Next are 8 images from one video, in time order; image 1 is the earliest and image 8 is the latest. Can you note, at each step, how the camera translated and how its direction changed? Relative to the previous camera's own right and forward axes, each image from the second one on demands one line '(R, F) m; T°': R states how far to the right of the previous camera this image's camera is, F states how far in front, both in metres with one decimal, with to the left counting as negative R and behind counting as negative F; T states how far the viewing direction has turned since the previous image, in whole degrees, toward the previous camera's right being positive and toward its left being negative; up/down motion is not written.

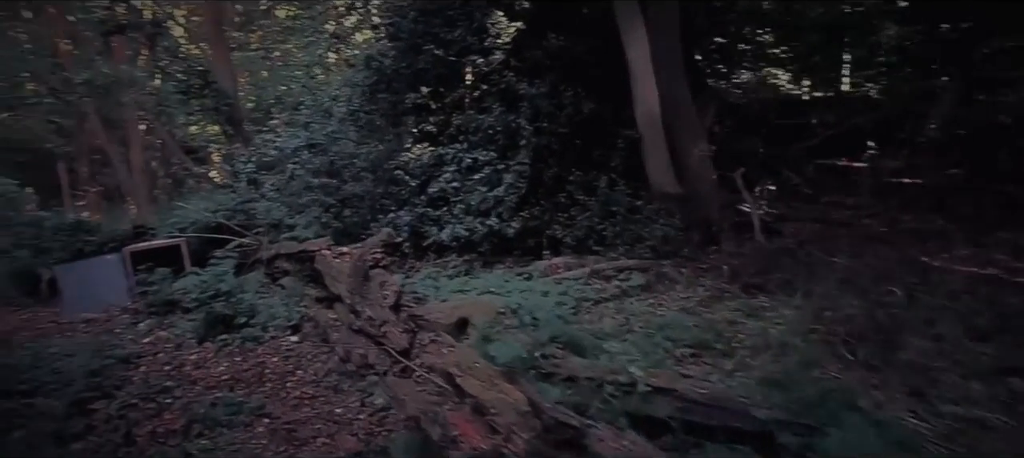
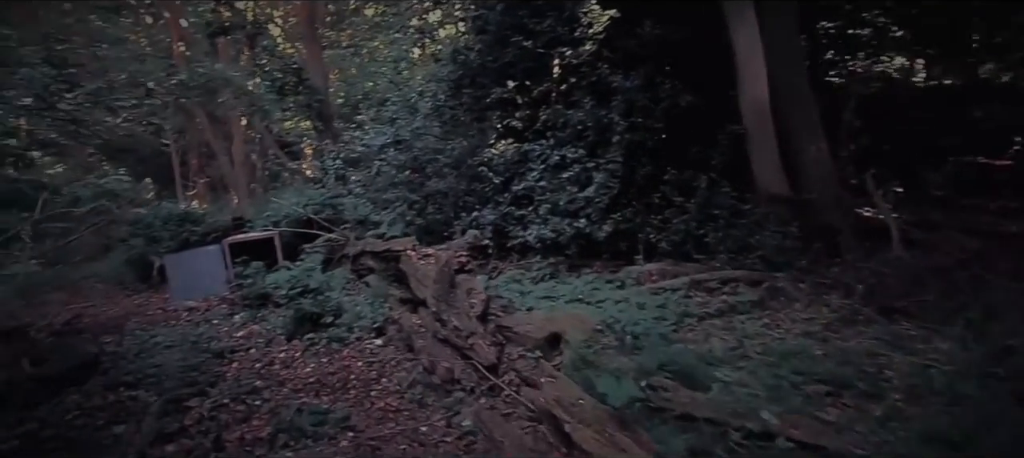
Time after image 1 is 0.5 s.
(-0.1, +0.3) m; -8°
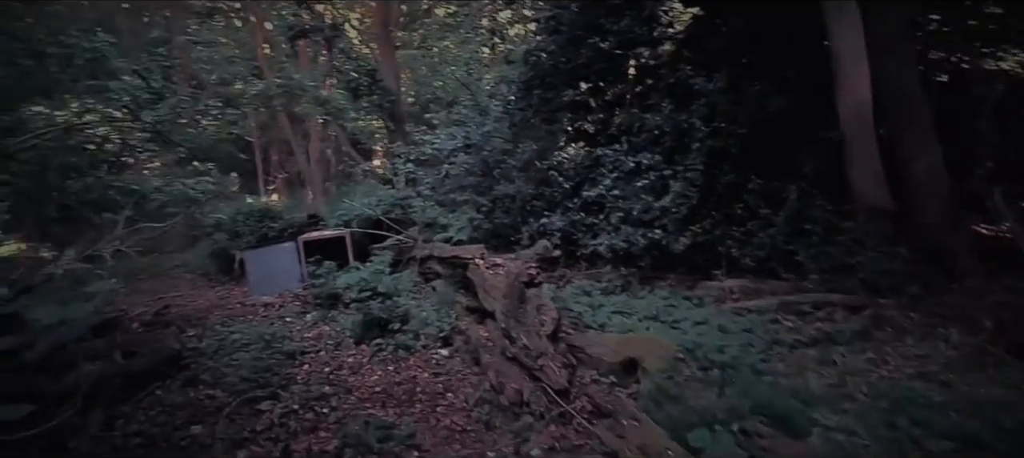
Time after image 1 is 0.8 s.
(-0.1, +0.2) m; -7°
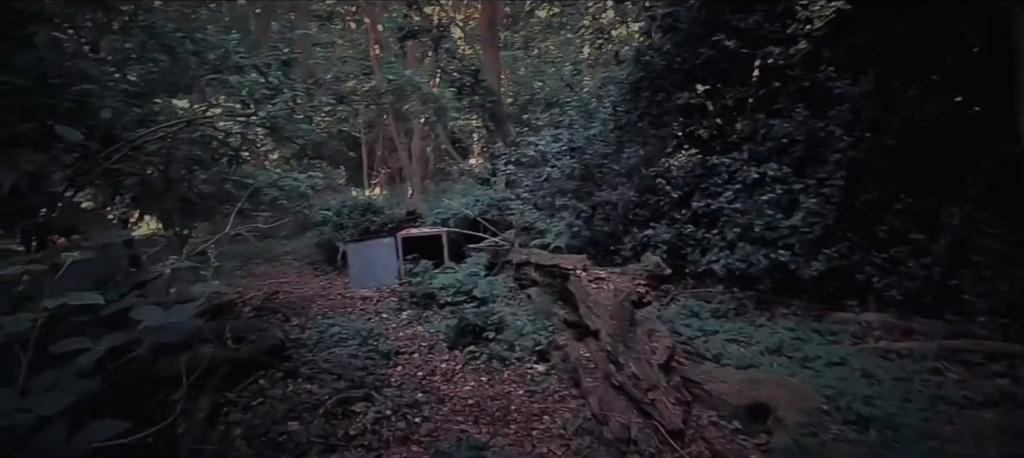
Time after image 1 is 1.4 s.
(-0.1, +0.2) m; -9°
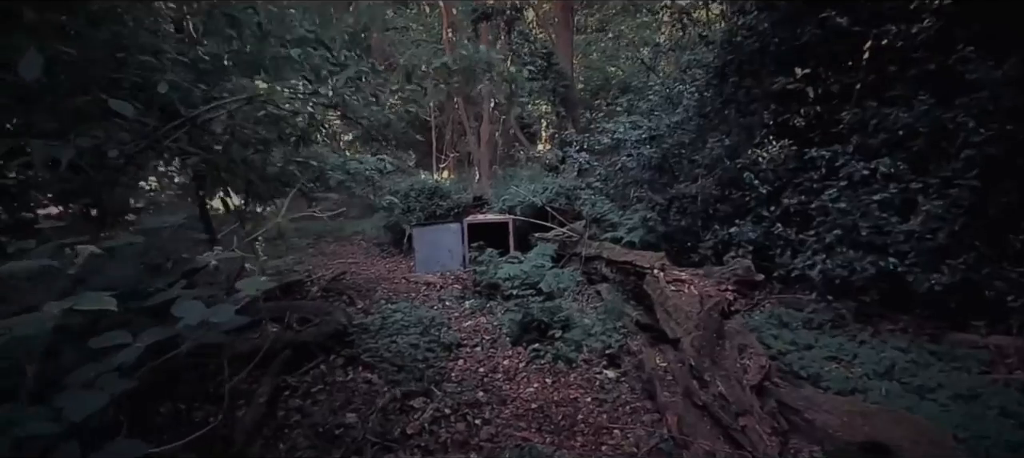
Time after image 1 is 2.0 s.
(-0.1, +0.3) m; -7°
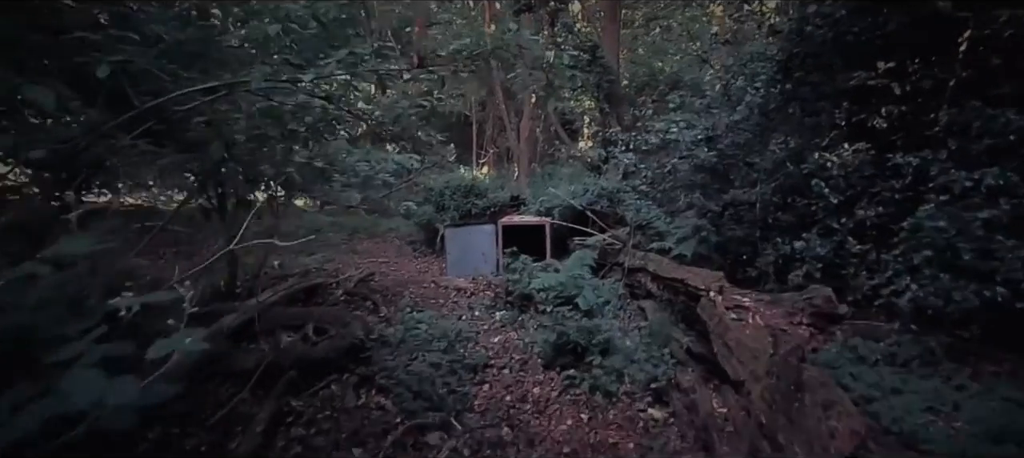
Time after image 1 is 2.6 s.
(0.0, +0.4) m; -4°
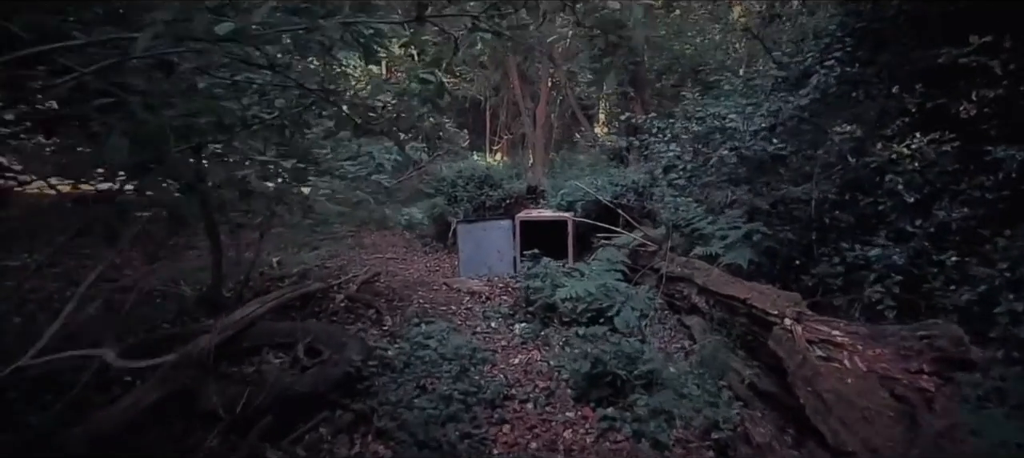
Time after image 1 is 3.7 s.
(-0.1, +0.6) m; -1°
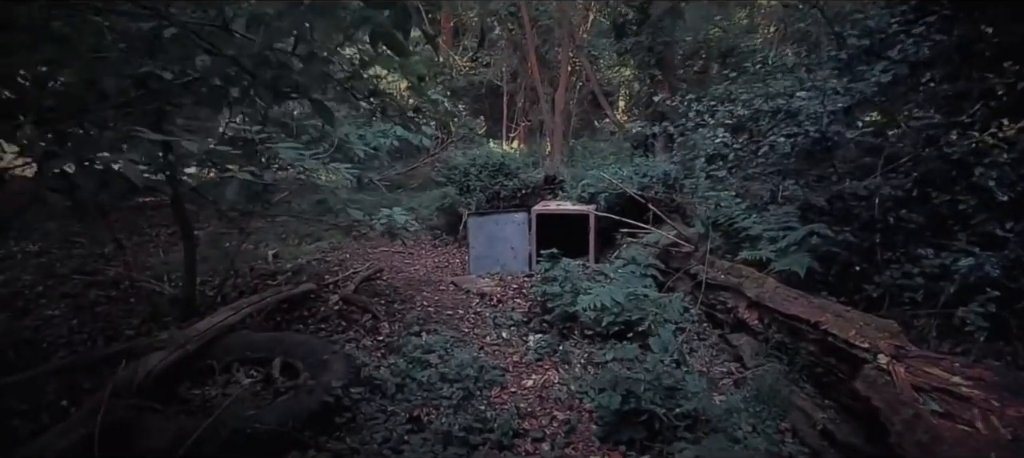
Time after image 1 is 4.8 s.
(0.0, +0.6) m; -2°
